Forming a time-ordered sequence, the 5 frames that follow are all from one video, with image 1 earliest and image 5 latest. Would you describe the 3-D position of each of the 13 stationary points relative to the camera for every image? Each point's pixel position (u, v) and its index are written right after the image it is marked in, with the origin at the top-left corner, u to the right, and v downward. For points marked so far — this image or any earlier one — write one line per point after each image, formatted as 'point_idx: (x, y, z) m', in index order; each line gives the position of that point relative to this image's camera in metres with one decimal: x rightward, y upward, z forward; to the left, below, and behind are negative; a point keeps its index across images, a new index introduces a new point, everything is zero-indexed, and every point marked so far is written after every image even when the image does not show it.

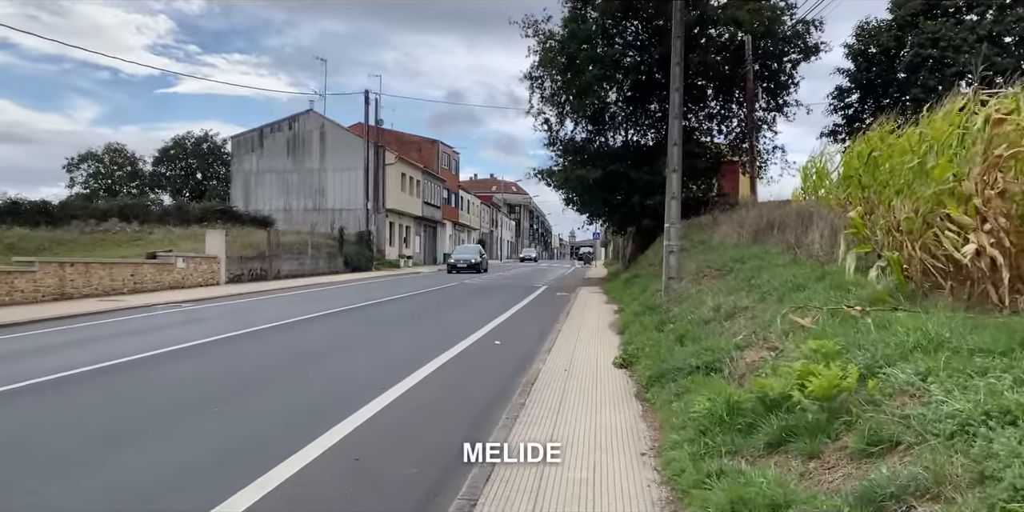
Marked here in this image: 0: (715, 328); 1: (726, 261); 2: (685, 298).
0: (+2.1, -0.8, +8.0) m
1: (+3.4, -0.1, +12.5) m
2: (+2.6, -0.6, +11.1) m
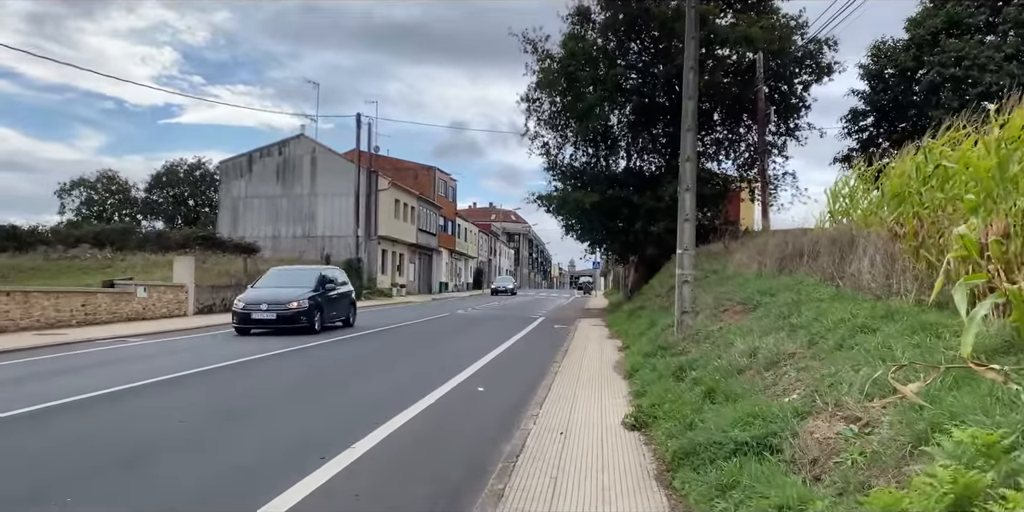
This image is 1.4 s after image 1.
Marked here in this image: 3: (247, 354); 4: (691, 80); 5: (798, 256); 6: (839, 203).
0: (+2.0, -1.1, +6.2) m
1: (+3.3, -0.6, +10.7) m
2: (+2.4, -1.0, +9.2) m
3: (-5.4, -2.0, +15.7) m
4: (+2.8, +2.7, +11.8) m
5: (+4.5, 0.0, +12.0) m
6: (+4.9, +0.8, +11.2) m
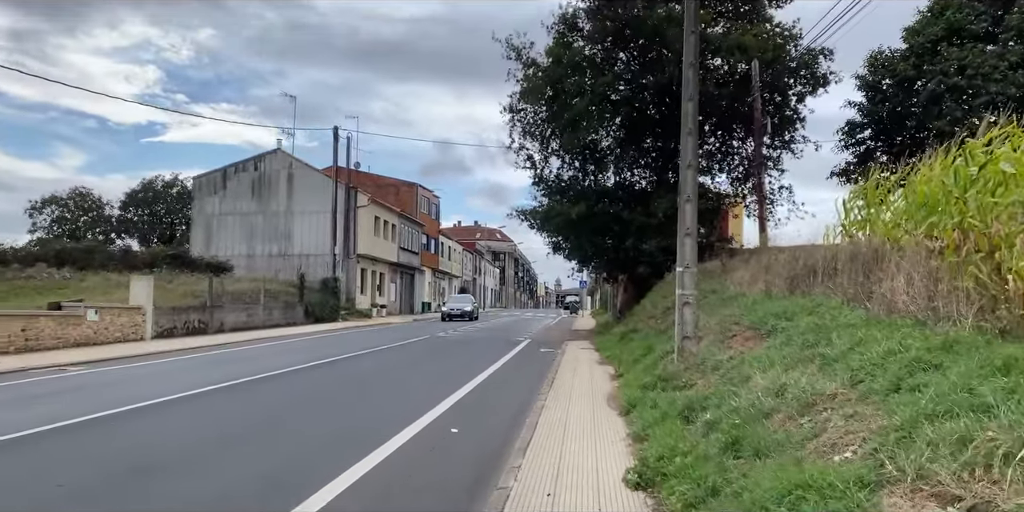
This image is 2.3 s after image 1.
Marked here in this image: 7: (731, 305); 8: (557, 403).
0: (+1.8, -1.2, +4.9) m
1: (+3.0, -0.8, +9.5) m
2: (+2.2, -1.2, +8.0) m
3: (-5.8, -2.4, +14.3) m
4: (+2.5, +2.5, +10.6) m
5: (+4.3, -0.3, +10.9) m
6: (+4.6, +0.5, +10.1) m
7: (+3.4, -0.8, +11.9) m
8: (+0.7, -2.1, +11.0) m
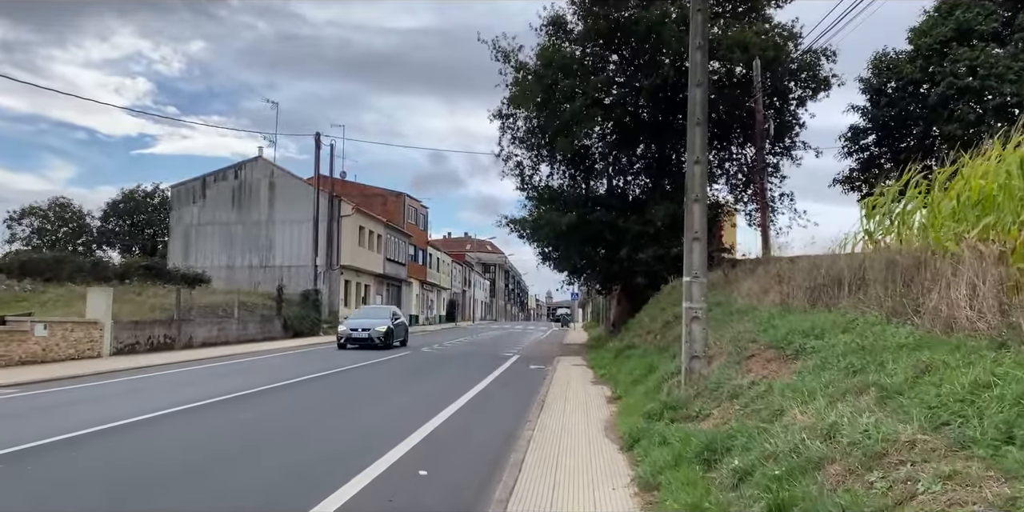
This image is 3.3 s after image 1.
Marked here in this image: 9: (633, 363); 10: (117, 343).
0: (+1.7, -1.2, +3.6) m
1: (+2.9, -0.9, +8.2) m
2: (+2.0, -1.3, +6.7) m
3: (-6.0, -2.5, +12.9) m
4: (+2.3, +2.4, +9.4) m
5: (+4.1, -0.4, +9.6) m
6: (+4.4, +0.4, +8.9) m
7: (+3.2, -0.9, +10.6) m
8: (+0.5, -2.2, +9.7) m
9: (+2.1, -1.9, +13.4) m
10: (-9.7, -2.1, +18.8) m
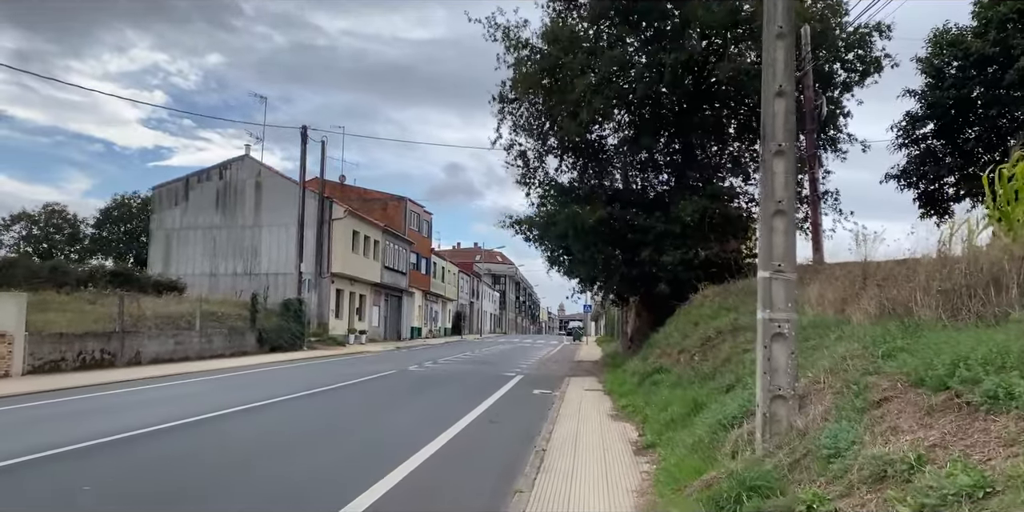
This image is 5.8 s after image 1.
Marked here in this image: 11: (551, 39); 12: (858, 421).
0: (+1.4, -1.0, +0.3) m
1: (+2.7, -0.7, +4.9) m
2: (+1.8, -1.1, +3.4) m
3: (-6.1, -2.4, +9.7) m
4: (+2.1, +2.5, +6.1) m
5: (+3.9, -0.2, +6.3) m
6: (+4.3, +0.6, +5.5) m
7: (+3.1, -0.8, +7.3) m
8: (+0.3, -2.1, +6.4) m
9: (+2.0, -1.8, +10.1) m
10: (-9.7, -2.1, +15.7) m
11: (+1.1, +5.7, +19.7) m
12: (+2.2, -1.0, +4.9) m
